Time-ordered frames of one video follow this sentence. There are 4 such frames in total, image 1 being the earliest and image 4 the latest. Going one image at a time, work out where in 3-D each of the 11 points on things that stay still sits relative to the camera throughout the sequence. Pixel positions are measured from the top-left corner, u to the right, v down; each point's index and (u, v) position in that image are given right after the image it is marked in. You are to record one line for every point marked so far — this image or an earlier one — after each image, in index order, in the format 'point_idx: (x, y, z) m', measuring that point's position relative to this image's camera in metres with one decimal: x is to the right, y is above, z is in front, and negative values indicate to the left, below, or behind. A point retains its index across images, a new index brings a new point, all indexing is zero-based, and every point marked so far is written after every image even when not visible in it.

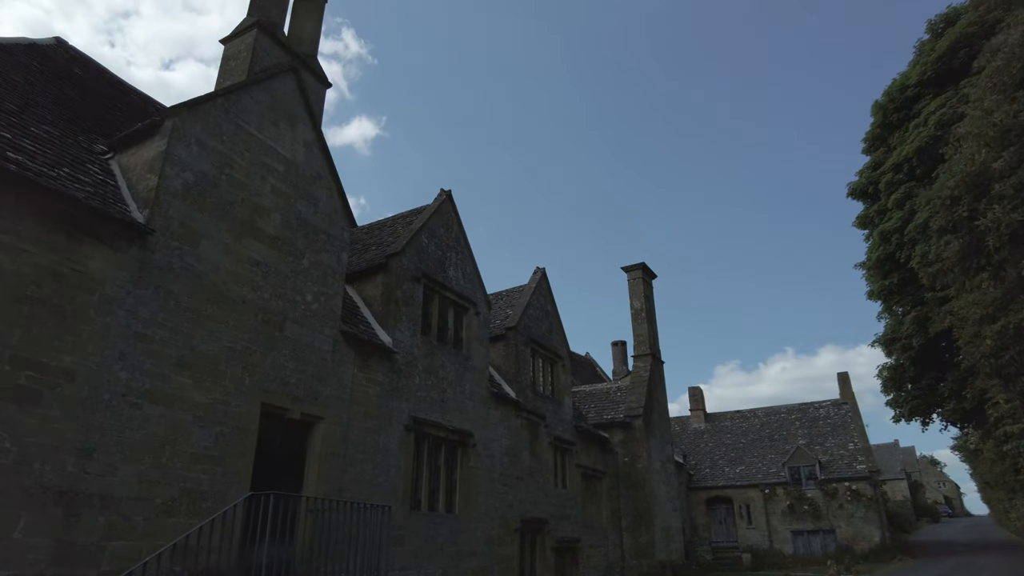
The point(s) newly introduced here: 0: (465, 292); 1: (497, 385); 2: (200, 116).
0: (-1.1, -0.1, +14.8) m
1: (-0.4, -2.4, +15.5) m
2: (-4.7, +2.6, +9.4) m
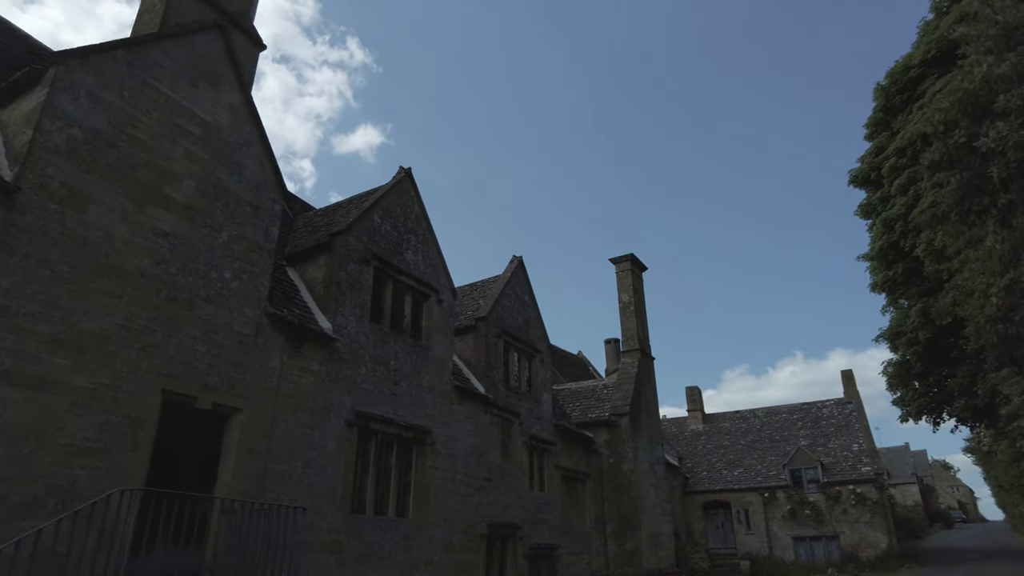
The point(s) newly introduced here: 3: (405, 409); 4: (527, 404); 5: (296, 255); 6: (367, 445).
0: (-1.9, +0.2, +13.6) m
1: (-1.1, -2.1, +14.3) m
2: (-5.6, +3.0, +8.3) m
3: (-2.1, -2.4, +12.1) m
4: (+0.4, -3.1, +16.5) m
5: (-4.1, +0.6, +11.8) m
6: (-2.6, -2.9, +11.3) m
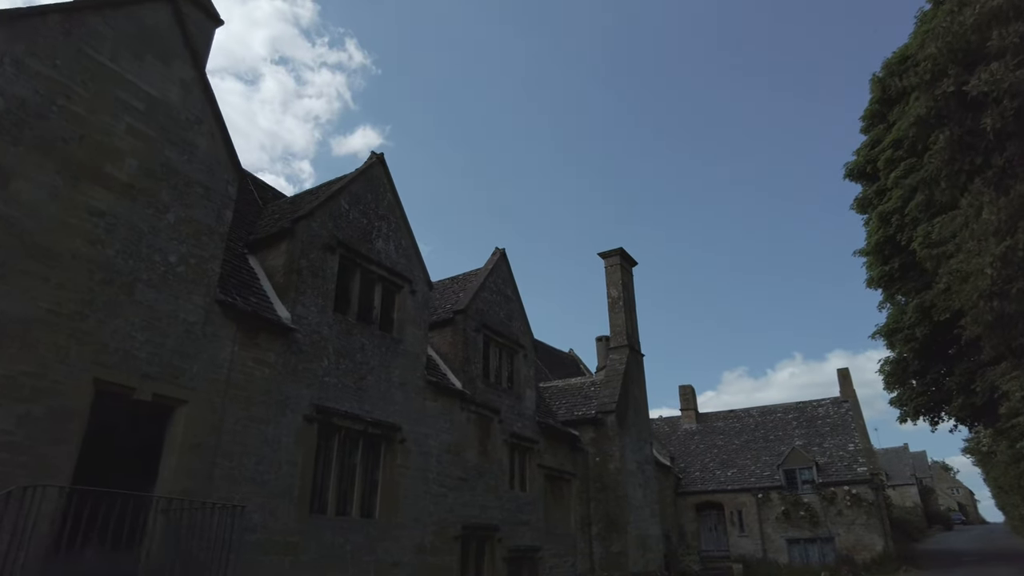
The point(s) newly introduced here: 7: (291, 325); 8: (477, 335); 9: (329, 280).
0: (-2.4, +0.4, +13.0) m
1: (-1.6, -1.9, +13.7) m
2: (-6.1, +3.2, +7.7) m
3: (-2.6, -2.2, +11.5) m
4: (-0.1, -2.9, +15.9) m
5: (-4.6, +0.8, +11.2) m
6: (-3.1, -2.6, +10.7) m
7: (-3.6, -0.6, +10.3) m
8: (-0.9, -1.1, +15.4) m
9: (-3.3, +0.2, +11.4) m
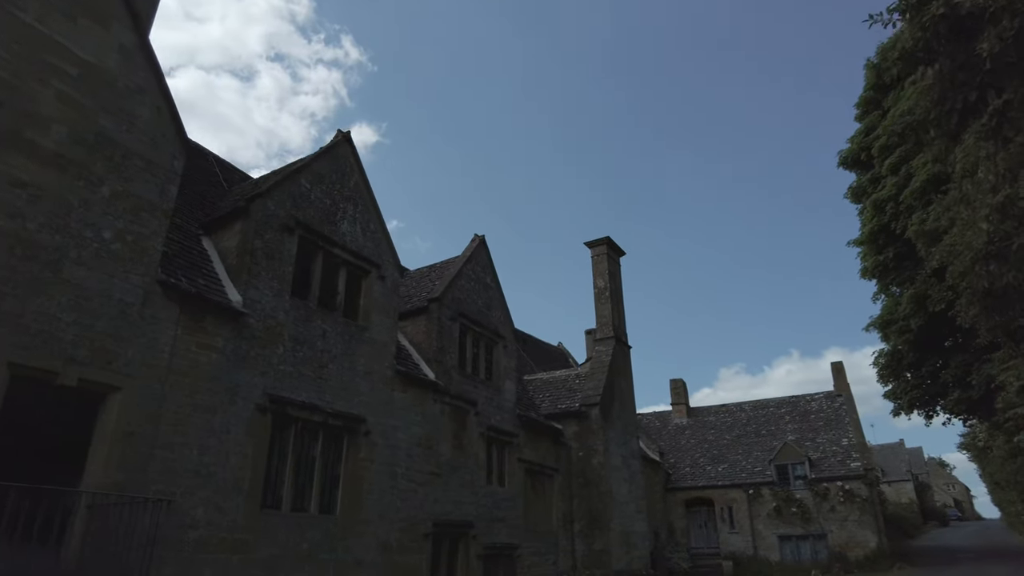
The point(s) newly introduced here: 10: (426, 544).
0: (-2.9, +0.7, +12.4) m
1: (-2.2, -1.6, +13.1) m
2: (-6.6, +3.5, +7.1) m
3: (-3.1, -1.9, +10.9) m
4: (-0.6, -2.6, +15.2) m
5: (-5.1, +1.1, +10.6) m
6: (-3.7, -2.3, +10.1) m
7: (-4.2, -0.3, +9.7) m
8: (-1.4, -0.8, +14.7) m
9: (-3.9, +0.4, +10.7) m
10: (-1.7, -5.0, +12.3) m
